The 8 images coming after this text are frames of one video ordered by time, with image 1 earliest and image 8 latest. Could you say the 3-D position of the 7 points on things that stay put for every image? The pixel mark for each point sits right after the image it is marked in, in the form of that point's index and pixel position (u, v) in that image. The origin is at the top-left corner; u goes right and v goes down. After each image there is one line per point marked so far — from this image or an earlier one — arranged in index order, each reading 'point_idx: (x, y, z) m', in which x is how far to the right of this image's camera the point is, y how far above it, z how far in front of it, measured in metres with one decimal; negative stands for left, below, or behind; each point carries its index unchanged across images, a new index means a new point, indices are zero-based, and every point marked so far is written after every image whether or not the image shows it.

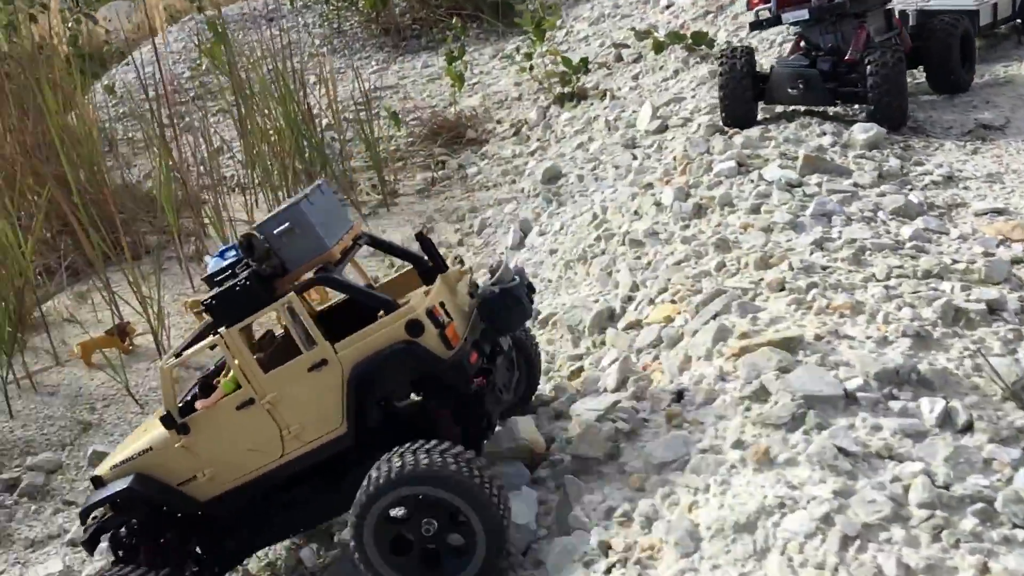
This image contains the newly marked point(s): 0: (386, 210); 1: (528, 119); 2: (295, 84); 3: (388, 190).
0: (-1.0, +0.7, +8.2) m
1: (+0.1, +1.5, +9.0) m
2: (-1.8, +1.8, +8.5) m
3: (-1.1, +0.8, +8.5) m
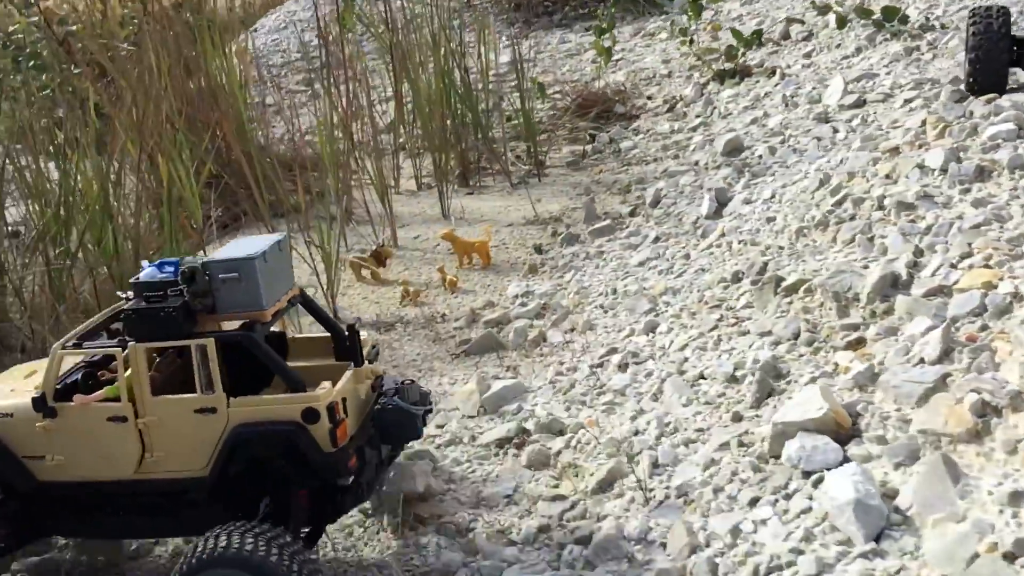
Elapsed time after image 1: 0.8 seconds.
0: (+0.2, +0.9, +7.9) m
1: (+1.5, +1.7, +8.6) m
2: (-0.5, +2.1, +8.2) m
3: (+0.2, +1.0, +8.2) m
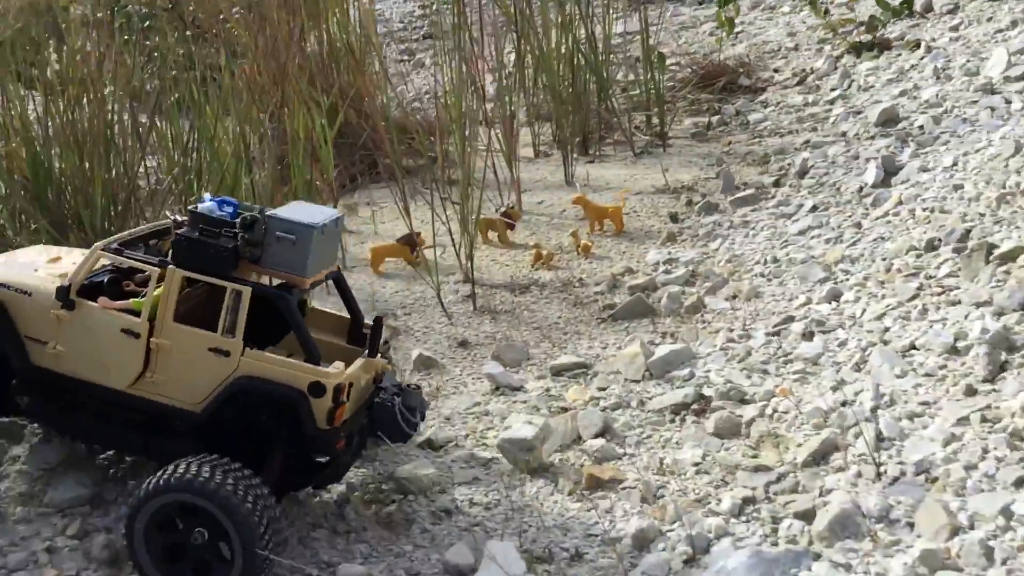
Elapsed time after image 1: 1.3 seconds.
0: (+1.2, +1.1, +7.6) m
1: (+2.5, +1.8, +8.2) m
2: (+0.5, +2.3, +8.0) m
3: (+1.2, +1.3, +7.9) m
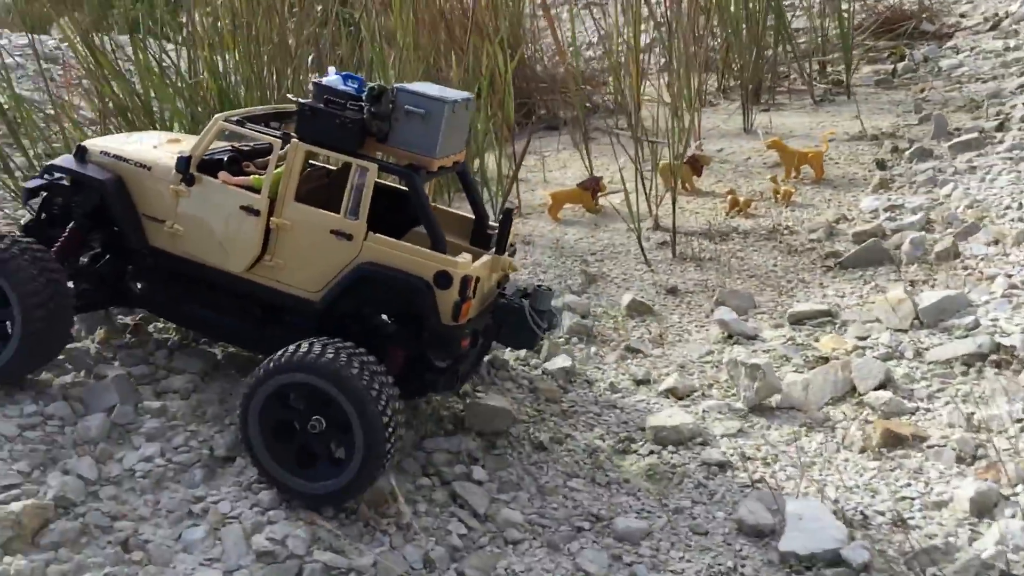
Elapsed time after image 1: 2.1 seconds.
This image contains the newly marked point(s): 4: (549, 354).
0: (+2.4, +1.4, +7.1) m
1: (+3.8, +2.1, +7.5) m
2: (+1.8, +2.6, +7.5) m
3: (+2.4, +1.6, +7.4) m
4: (+0.1, -0.2, +3.2) m
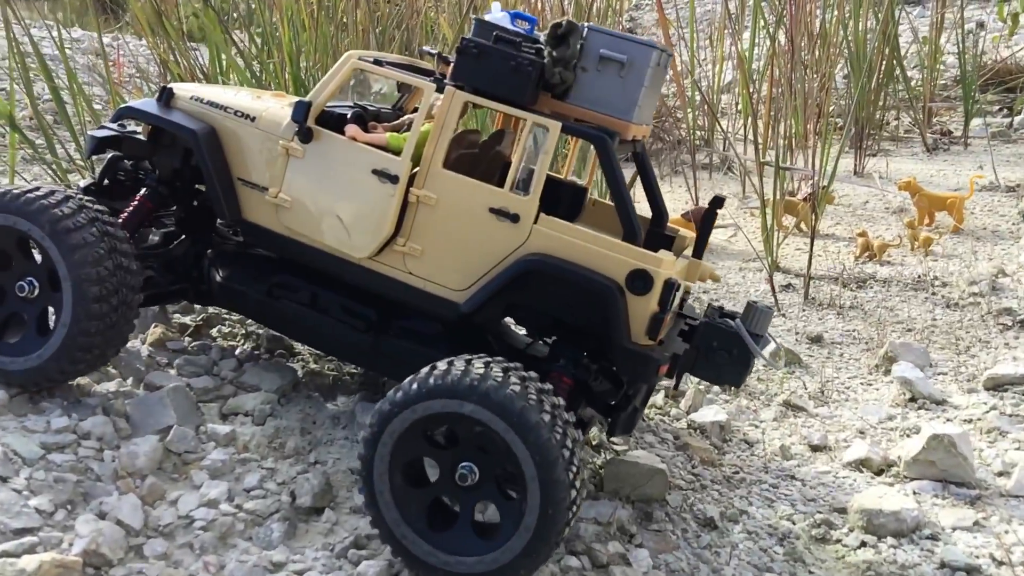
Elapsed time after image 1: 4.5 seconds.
0: (+2.9, +0.9, +6.5) m
1: (+4.4, +1.5, +6.9) m
2: (+2.5, +2.2, +6.9) m
3: (+3.0, +1.1, +6.8) m
4: (+0.5, -0.3, +2.6) m
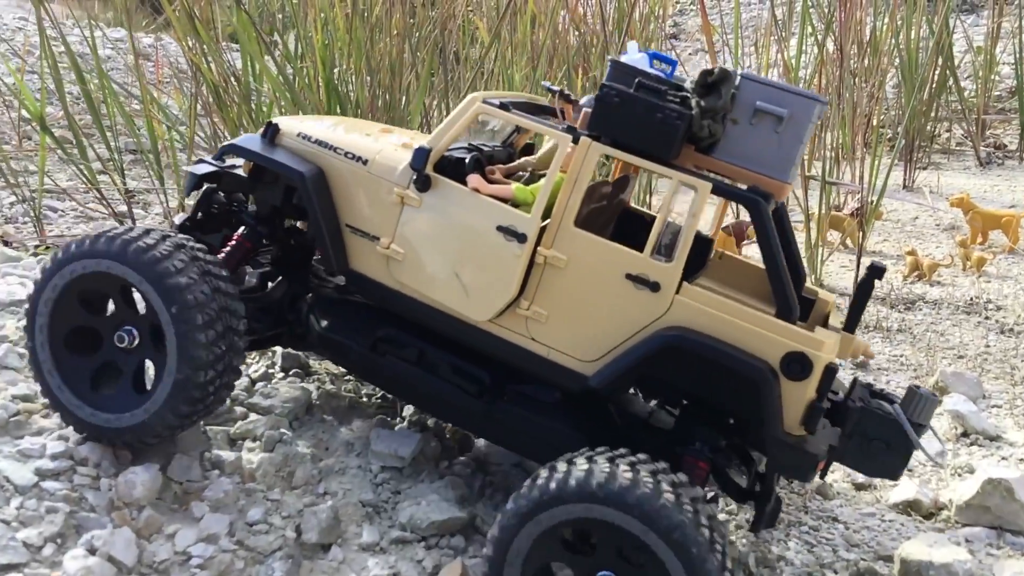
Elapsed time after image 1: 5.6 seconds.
0: (+3.2, +0.8, +6.3) m
1: (+4.7, +1.4, +6.6) m
2: (+2.8, +2.1, +6.7) m
3: (+3.3, +1.0, +6.5) m
4: (+0.5, -0.4, +2.4) m
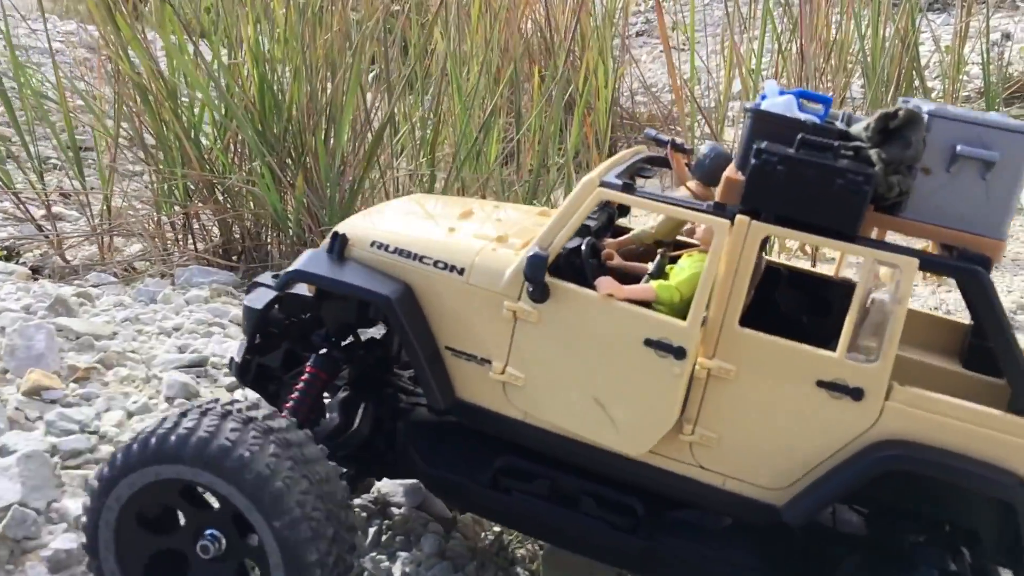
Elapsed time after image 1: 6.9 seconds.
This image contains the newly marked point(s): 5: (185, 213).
0: (+2.9, +0.8, +6.1) m
1: (+4.4, +1.3, +6.5) m
2: (+2.5, +2.0, +6.6) m
3: (+3.0, +0.9, +6.4) m
4: (+0.3, -0.4, +2.3) m
5: (-1.3, +0.3, +3.9) m
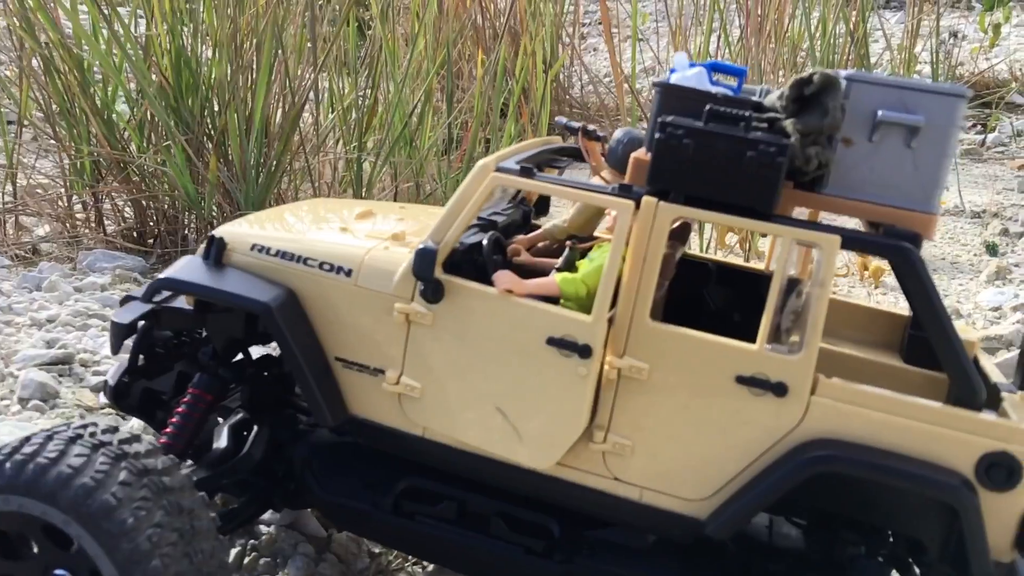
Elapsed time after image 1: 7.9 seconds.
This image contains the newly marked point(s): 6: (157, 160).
0: (+2.6, +0.8, +6.1) m
1: (+4.1, +1.3, +6.5) m
2: (+2.1, +2.1, +6.5) m
3: (+2.6, +0.9, +6.4) m
4: (+0.1, -0.4, +2.1) m
5: (-1.6, +0.4, +3.7) m
6: (-1.3, +0.5, +3.6) m
